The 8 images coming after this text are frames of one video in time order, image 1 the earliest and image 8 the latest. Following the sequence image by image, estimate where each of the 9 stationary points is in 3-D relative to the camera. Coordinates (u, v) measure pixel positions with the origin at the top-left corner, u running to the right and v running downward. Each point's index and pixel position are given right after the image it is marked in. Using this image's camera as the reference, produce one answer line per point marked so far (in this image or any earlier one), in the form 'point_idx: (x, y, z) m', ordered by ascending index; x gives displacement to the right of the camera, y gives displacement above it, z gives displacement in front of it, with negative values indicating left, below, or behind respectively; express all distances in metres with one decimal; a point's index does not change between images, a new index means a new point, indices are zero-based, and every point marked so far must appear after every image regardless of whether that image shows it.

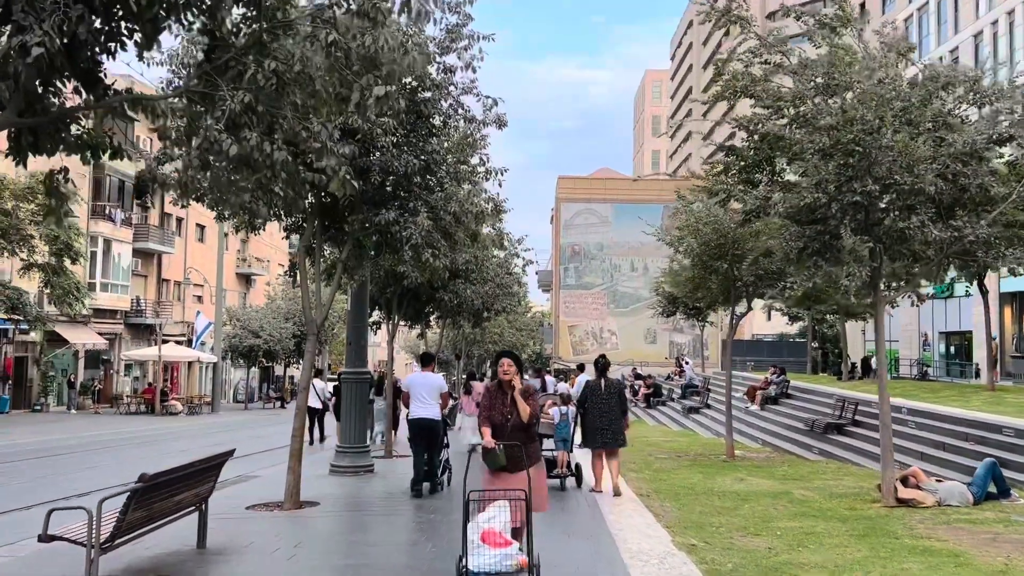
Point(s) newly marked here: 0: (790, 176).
0: (+3.4, +1.4, +10.5) m
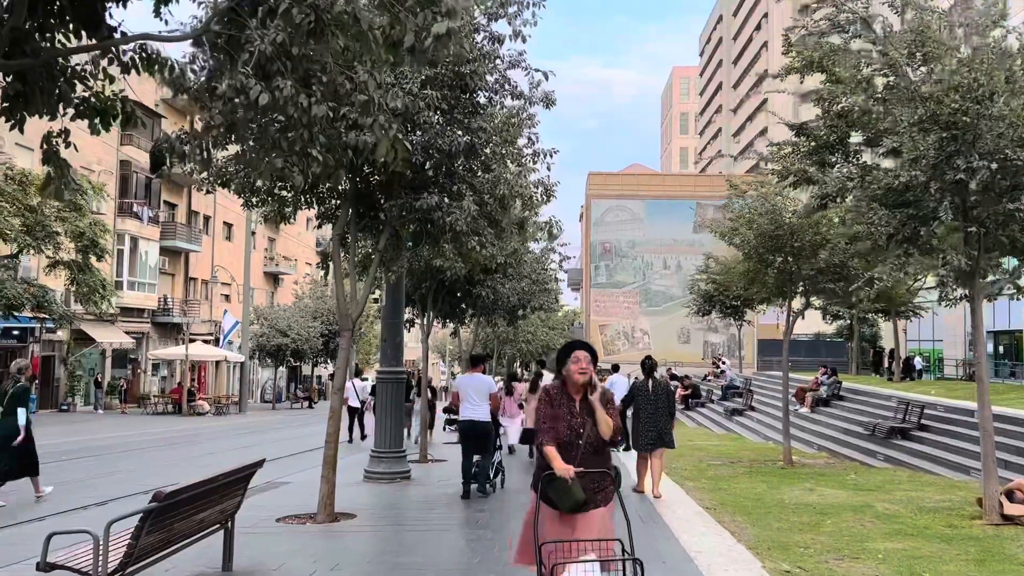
0: (+4.0, +1.5, +9.5) m
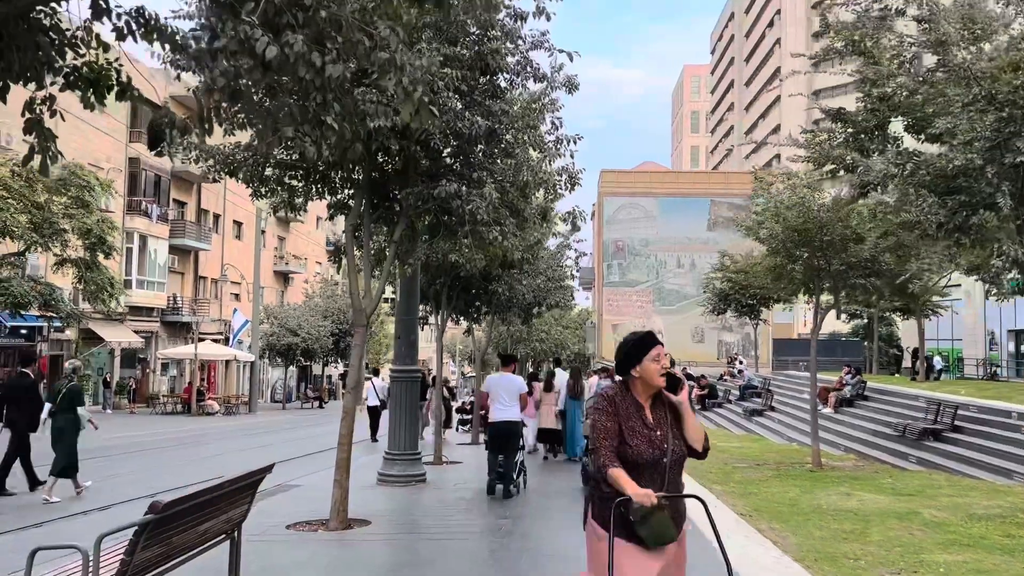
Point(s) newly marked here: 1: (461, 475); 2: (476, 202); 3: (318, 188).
0: (+4.2, +1.5, +8.9) m
1: (-0.7, -2.7, +12.4) m
2: (-0.3, +0.8, +8.0) m
3: (-2.1, +1.1, +9.2) m
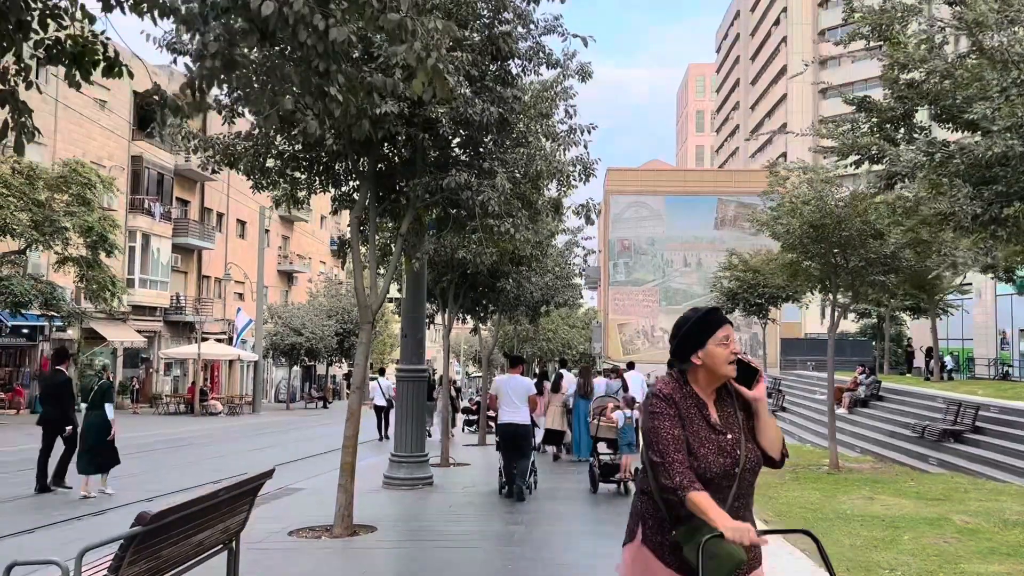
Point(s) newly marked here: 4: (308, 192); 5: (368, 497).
0: (+4.3, +1.6, +8.6) m
1: (-0.6, -2.7, +12.1) m
2: (-0.2, +0.8, +7.7) m
3: (-2.0, +1.1, +8.9) m
4: (-2.2, +1.0, +9.1) m
5: (-1.7, -2.5, +10.2) m
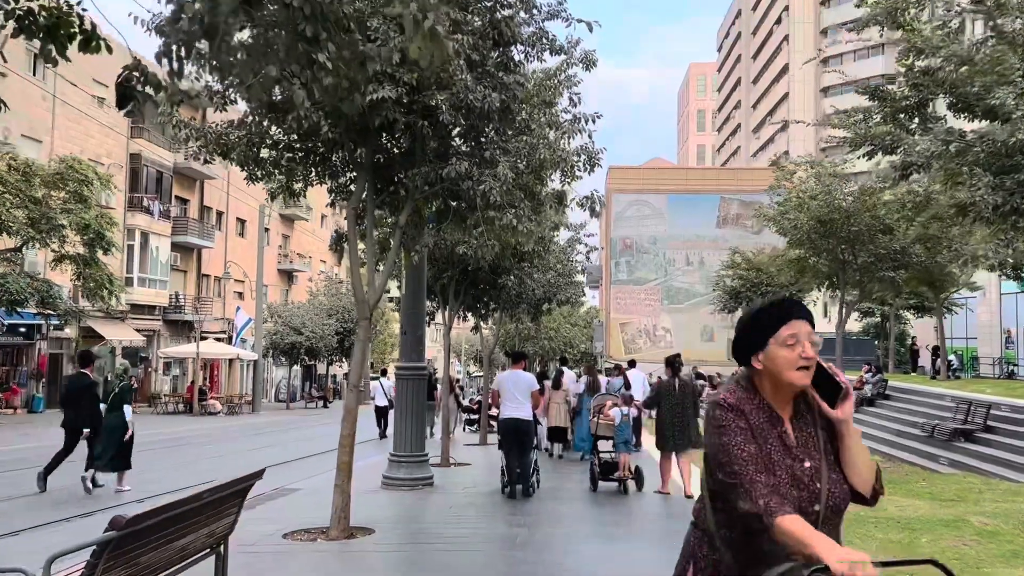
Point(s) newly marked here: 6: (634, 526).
0: (+4.3, +1.6, +8.3) m
1: (-0.6, -2.6, +11.8) m
2: (-0.2, +0.9, +7.4) m
3: (-1.9, +1.2, +8.6) m
4: (-2.1, +1.1, +8.9) m
5: (-1.7, -2.4, +9.9) m
6: (+1.2, -2.3, +8.2) m
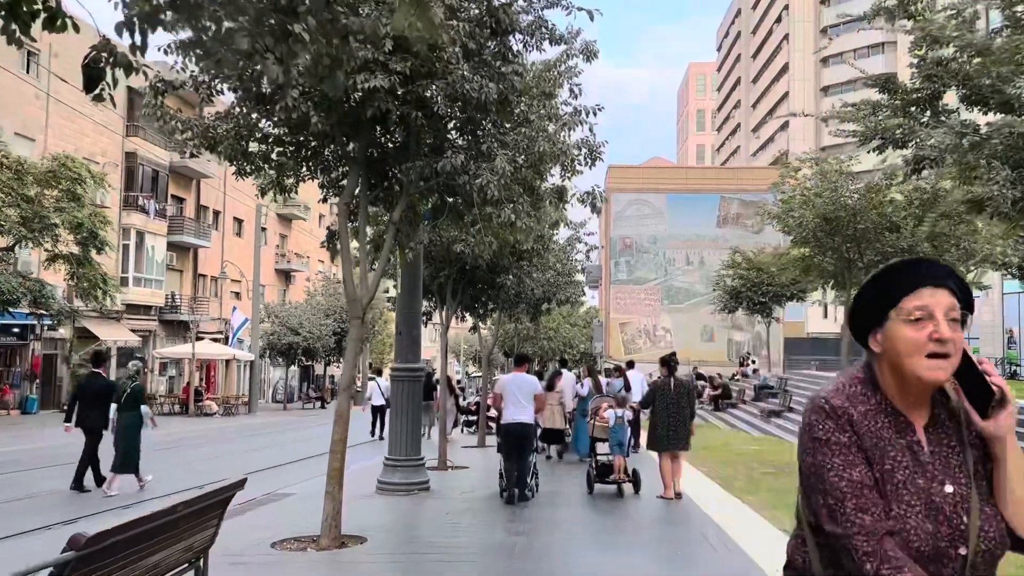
0: (+4.3, +1.6, +8.0) m
1: (-0.6, -2.6, +11.5) m
2: (-0.2, +0.9, +7.1) m
3: (-2.0, +1.2, +8.3) m
4: (-2.2, +1.1, +8.6) m
5: (-1.7, -2.4, +9.6) m
6: (+1.1, -2.3, +7.9) m
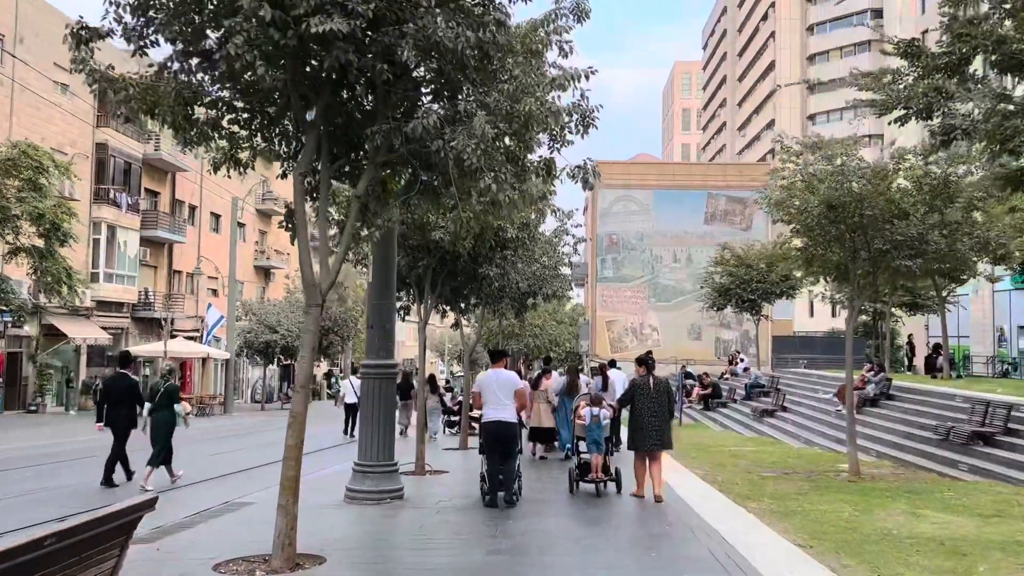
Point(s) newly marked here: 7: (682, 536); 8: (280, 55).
0: (+4.2, +1.8, +7.2) m
1: (-0.8, -2.5, +10.6) m
2: (-0.4, +1.0, +6.2) m
3: (-2.1, +1.3, +7.4) m
4: (-2.3, +1.2, +7.6) m
5: (-1.9, -2.3, +8.7) m
6: (+1.0, -2.1, +7.0) m
7: (+1.5, -2.2, +7.6) m
8: (-1.6, +1.6, +6.1) m
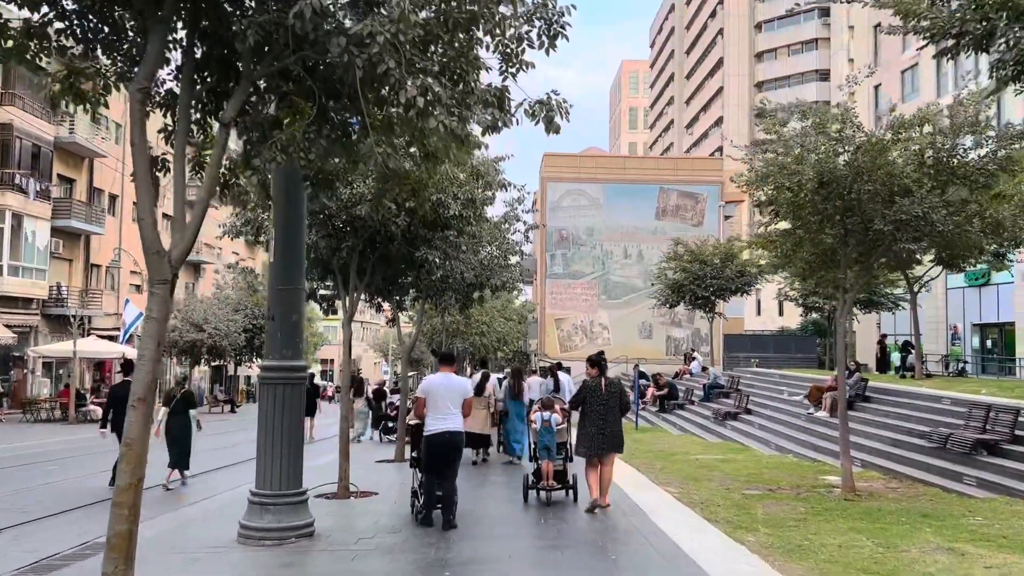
0: (+3.8, +1.9, +5.5) m
1: (-1.4, -2.3, +8.6) m
2: (-0.7, +1.2, +4.3) m
3: (-2.5, +1.5, +5.3) m
4: (-2.7, +1.4, +5.6) m
5: (-2.3, -2.1, +6.7) m
6: (+0.6, -2.0, +5.2) m
7: (+1.1, -2.0, +5.8) m
8: (-1.9, +1.8, +4.1) m
